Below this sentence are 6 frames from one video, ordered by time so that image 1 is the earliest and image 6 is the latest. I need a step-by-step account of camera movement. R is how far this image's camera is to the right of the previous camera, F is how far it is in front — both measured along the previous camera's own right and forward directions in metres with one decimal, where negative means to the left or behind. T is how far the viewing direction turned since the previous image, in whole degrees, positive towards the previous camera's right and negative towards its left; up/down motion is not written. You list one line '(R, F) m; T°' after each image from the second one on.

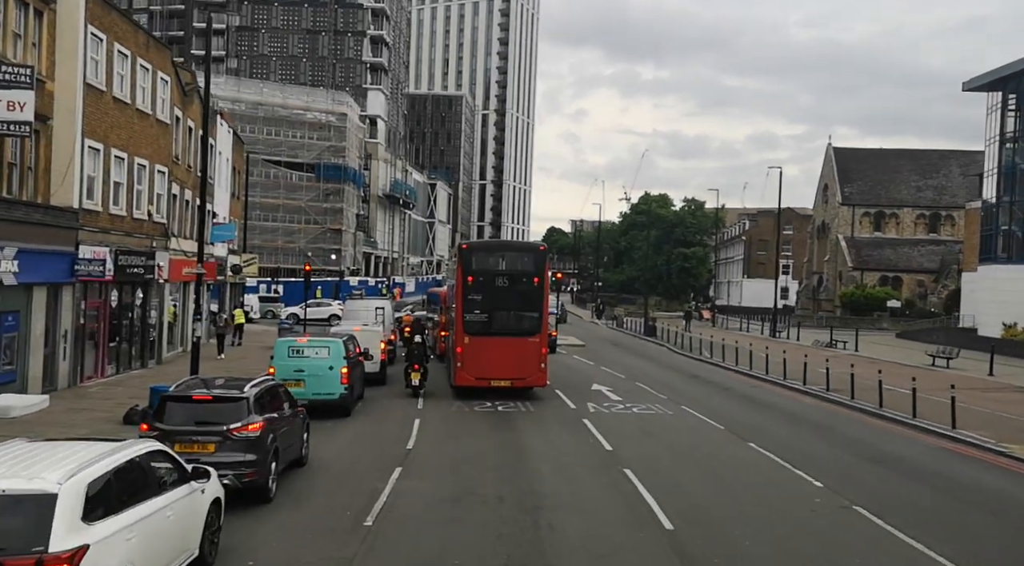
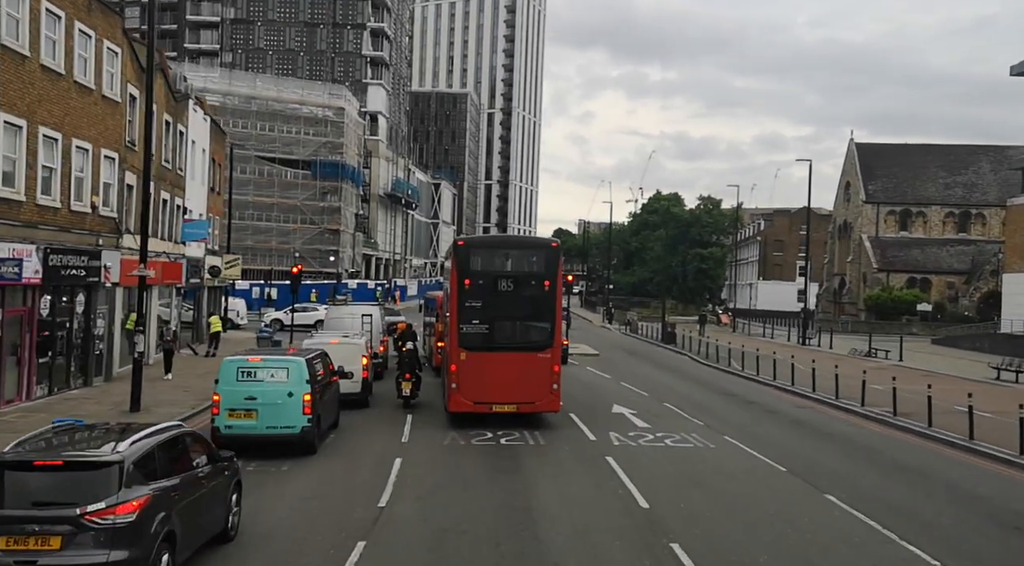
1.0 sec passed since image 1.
(0.0, +4.2) m; 0°
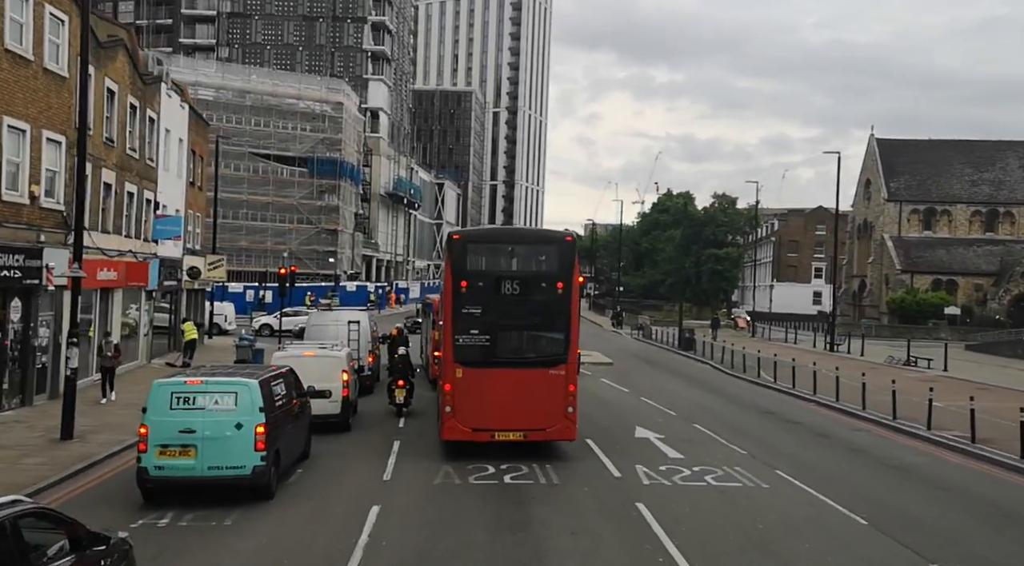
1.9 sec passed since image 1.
(0.0, +3.4) m; 0°
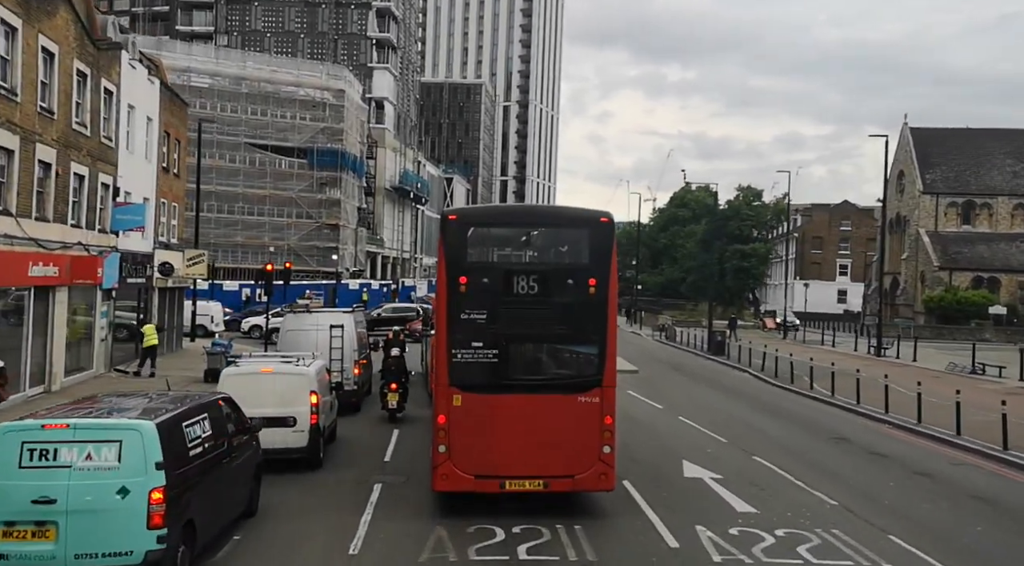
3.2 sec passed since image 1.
(-0.1, +4.4) m; -1°
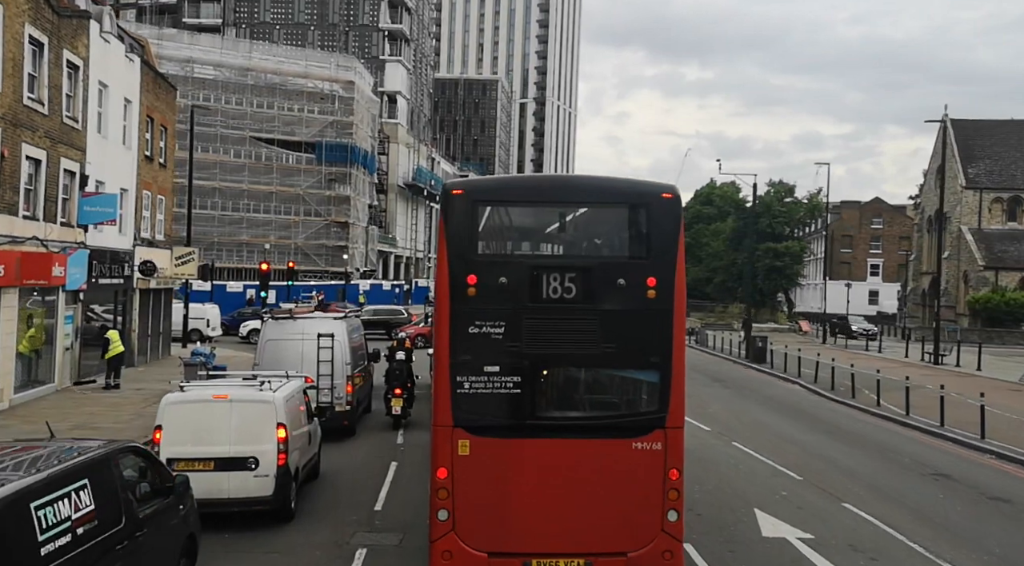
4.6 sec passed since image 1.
(-0.1, +3.6) m; -1°
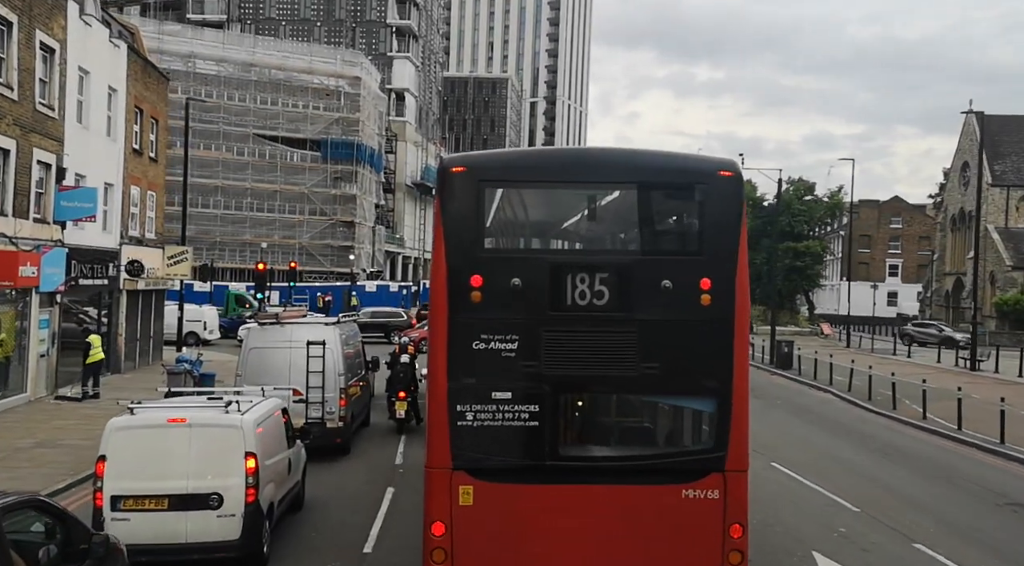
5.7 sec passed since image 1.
(0.0, +2.0) m; -1°
